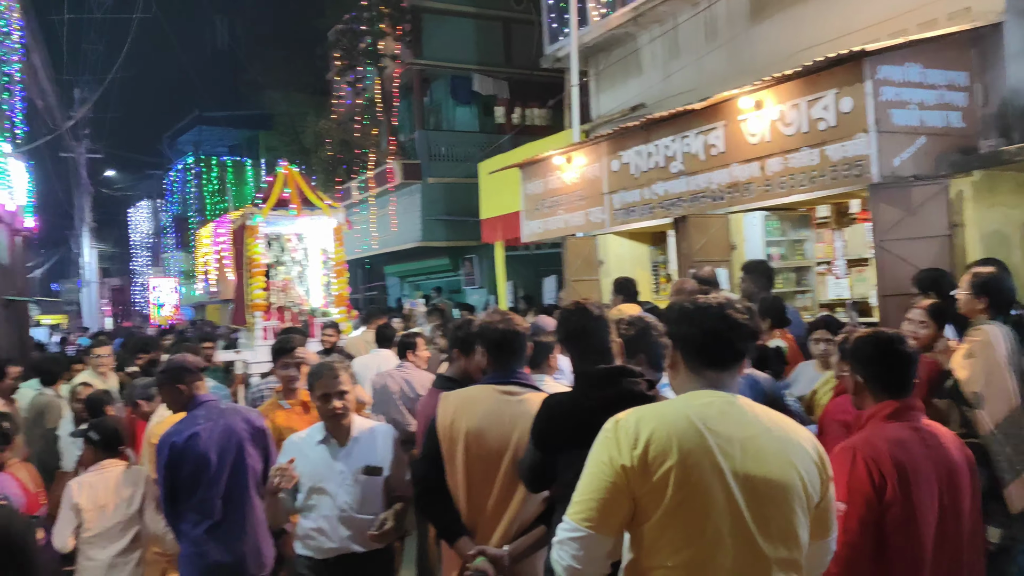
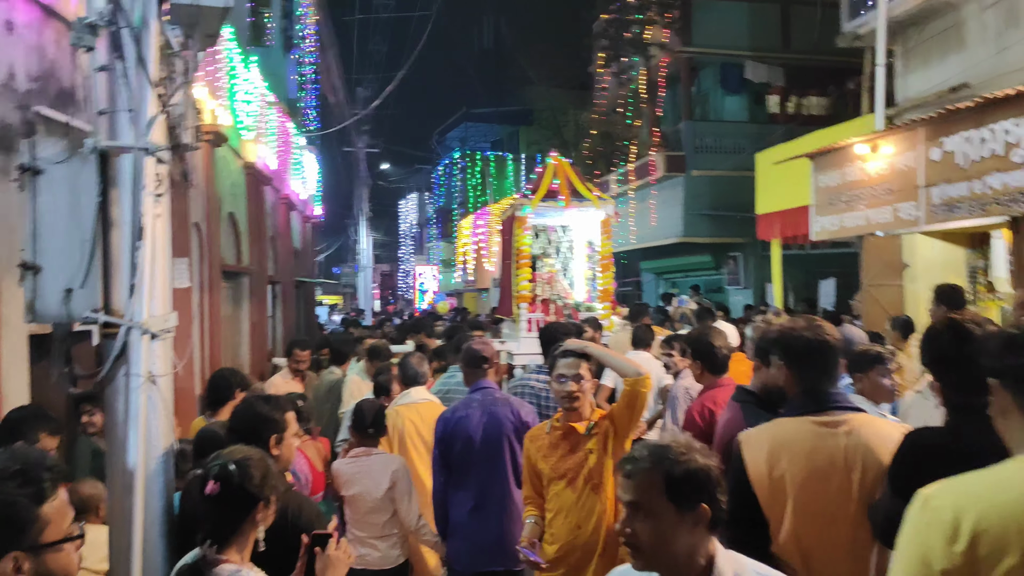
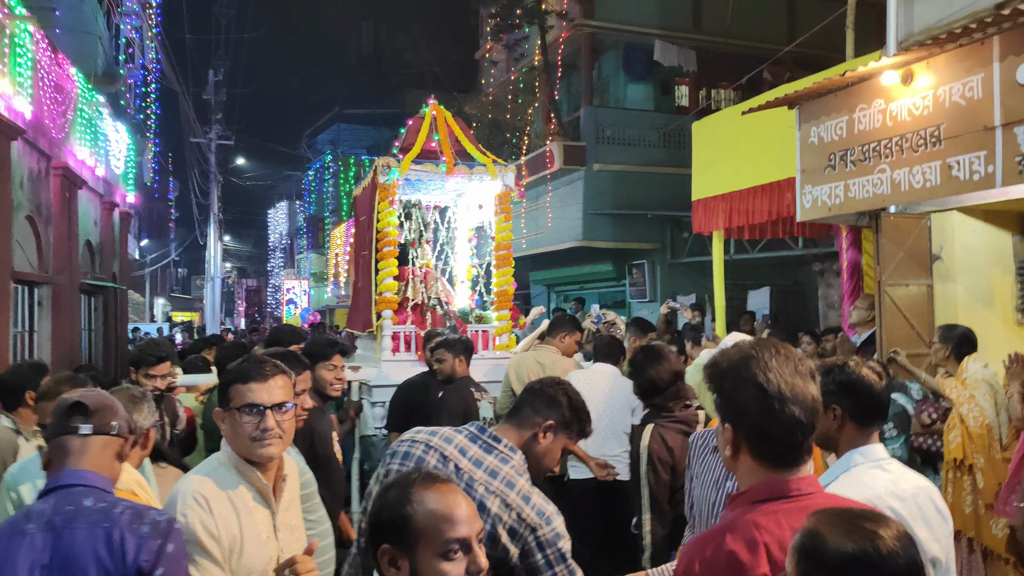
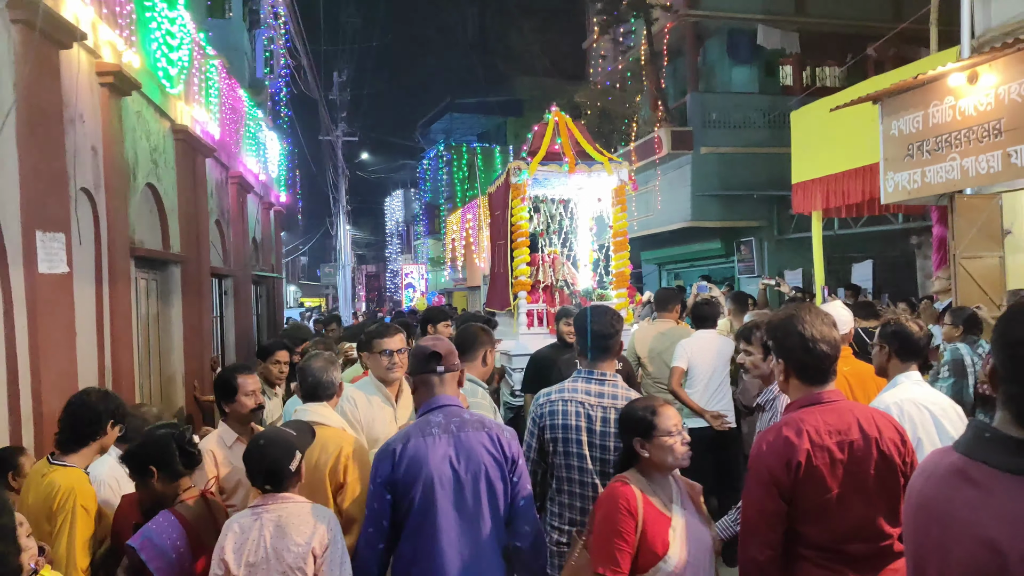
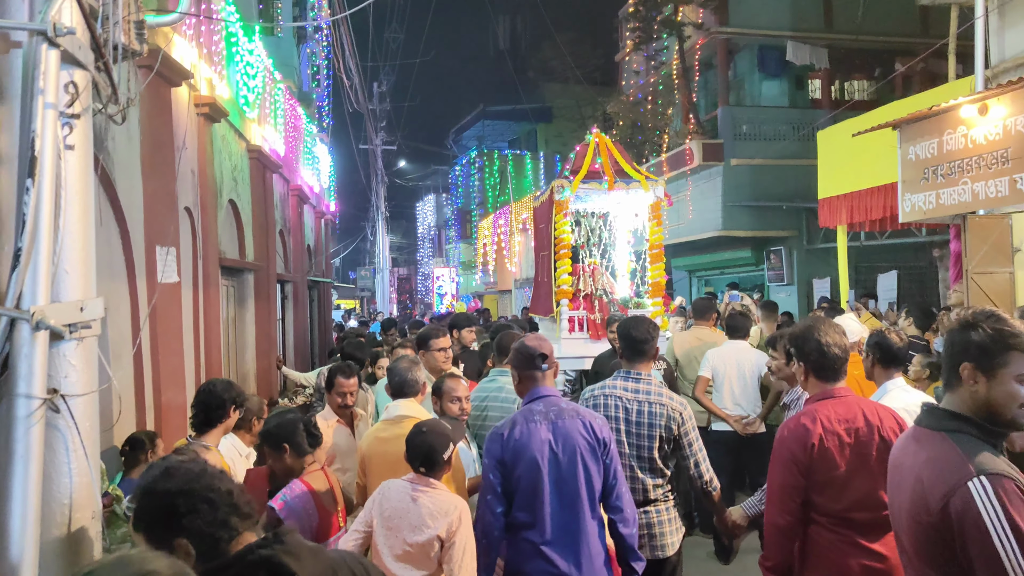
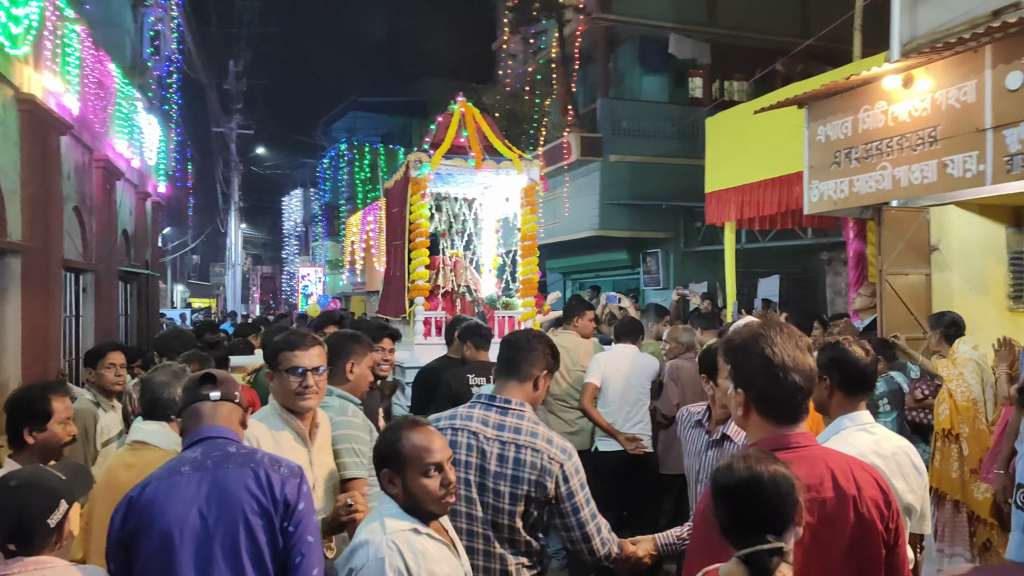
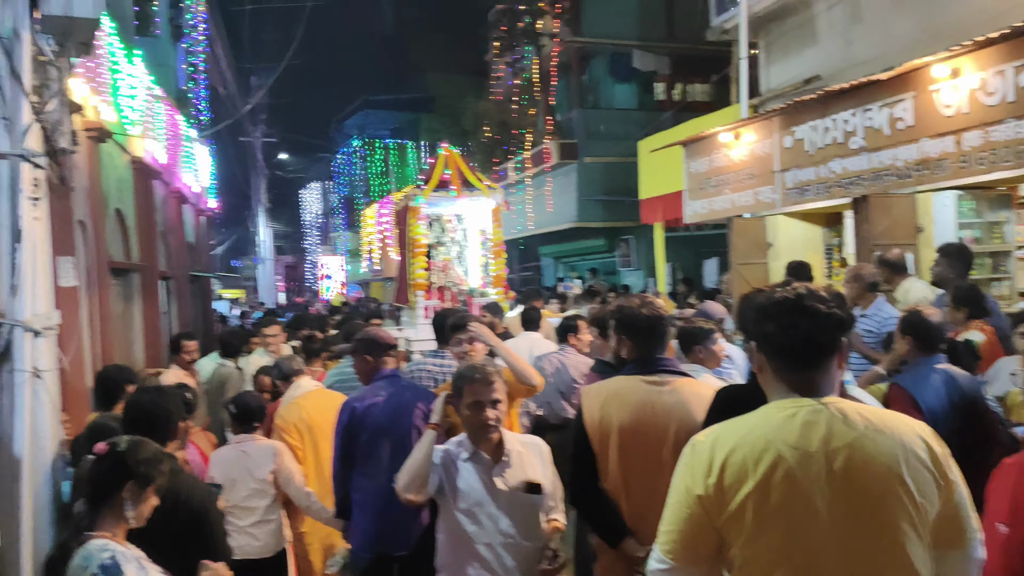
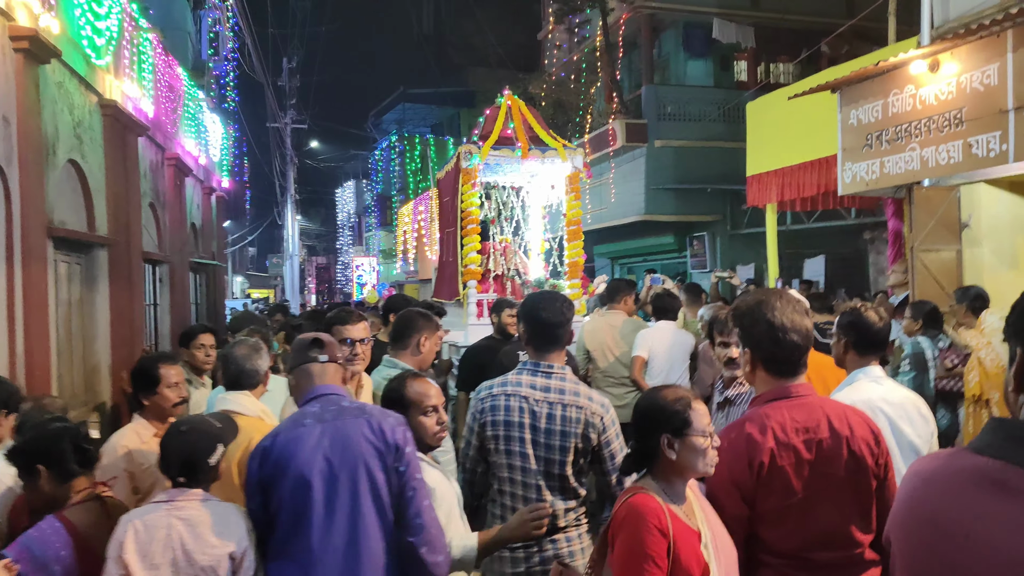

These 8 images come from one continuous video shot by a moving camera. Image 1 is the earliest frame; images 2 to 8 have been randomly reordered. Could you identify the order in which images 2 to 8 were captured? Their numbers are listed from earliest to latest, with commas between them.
7, 2, 5, 4, 8, 6, 3
